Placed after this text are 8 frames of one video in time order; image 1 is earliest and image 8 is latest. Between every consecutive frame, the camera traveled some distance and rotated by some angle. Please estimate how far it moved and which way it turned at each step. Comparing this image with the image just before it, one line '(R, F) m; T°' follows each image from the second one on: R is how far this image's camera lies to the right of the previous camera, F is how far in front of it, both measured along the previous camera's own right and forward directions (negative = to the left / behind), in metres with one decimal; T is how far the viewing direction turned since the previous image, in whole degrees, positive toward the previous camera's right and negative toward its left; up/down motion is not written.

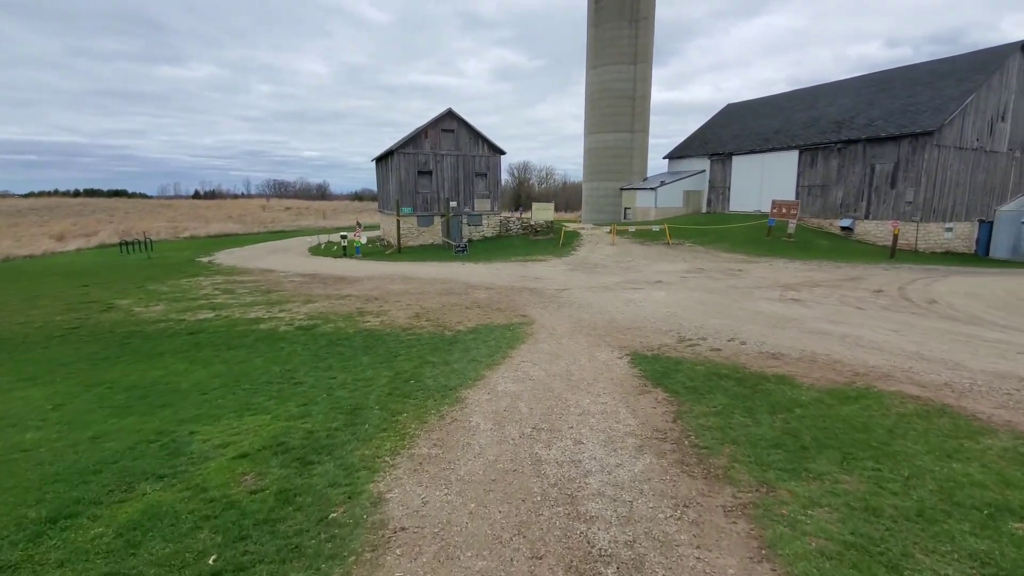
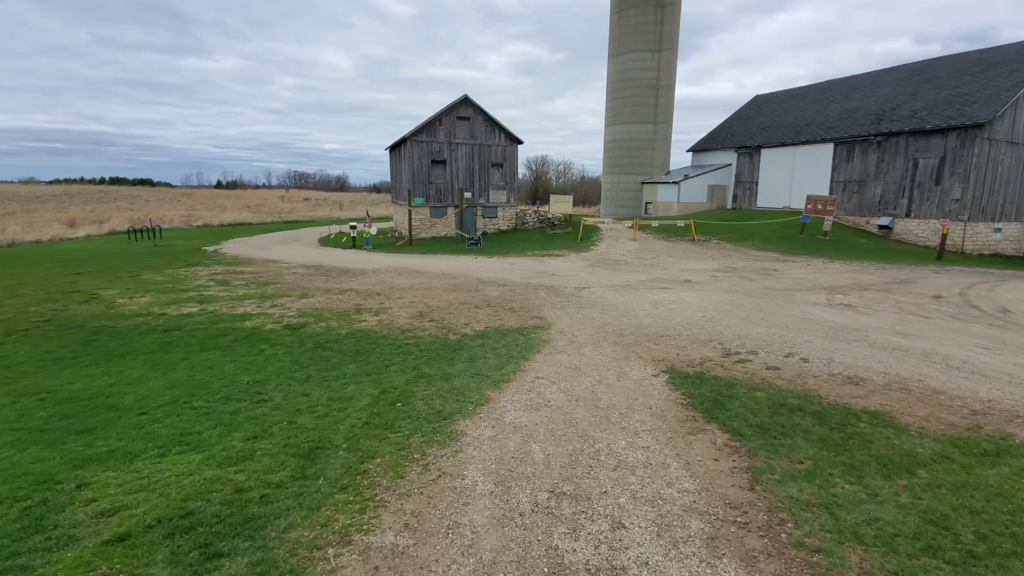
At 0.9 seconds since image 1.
(0.0, +1.4) m; -2°
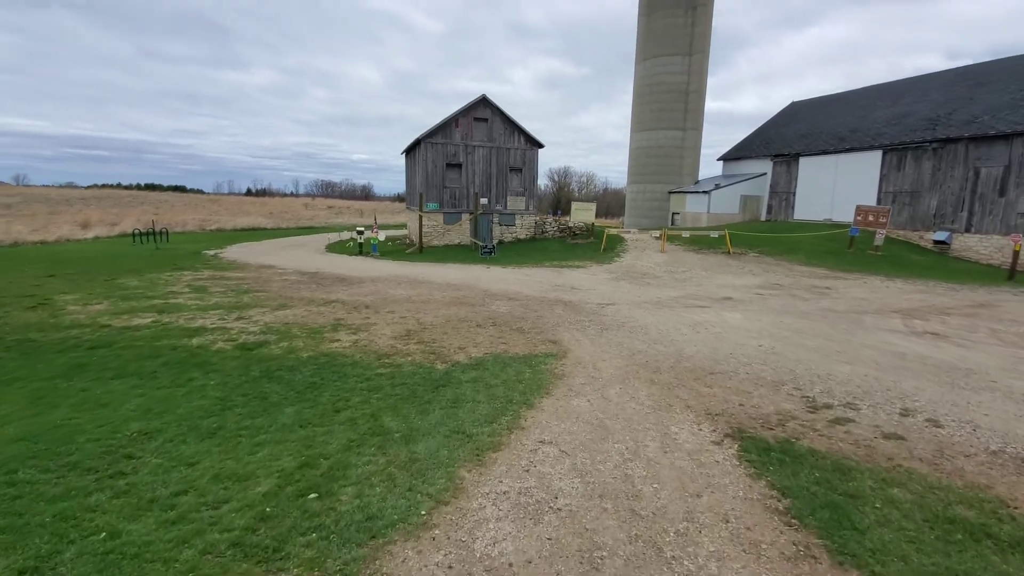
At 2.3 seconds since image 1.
(+0.2, +2.1) m; -2°
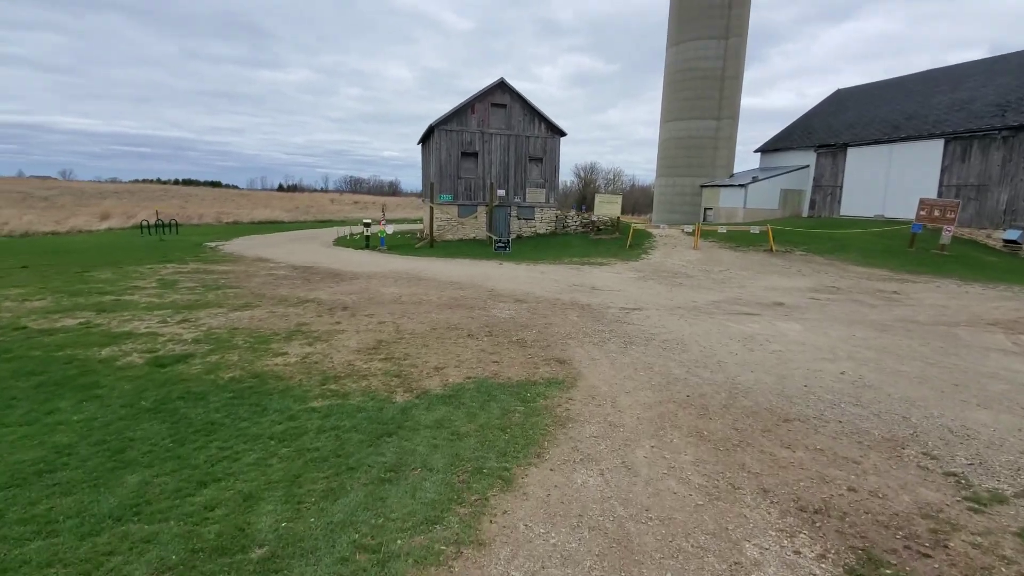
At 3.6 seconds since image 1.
(+0.4, +2.1) m; -3°
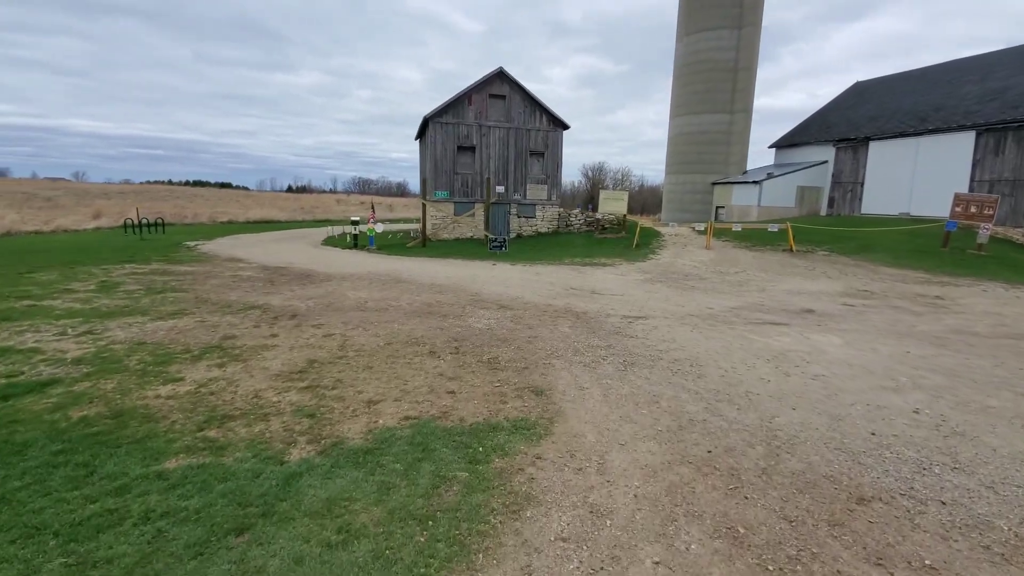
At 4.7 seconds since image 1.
(+0.5, +1.6) m; -1°
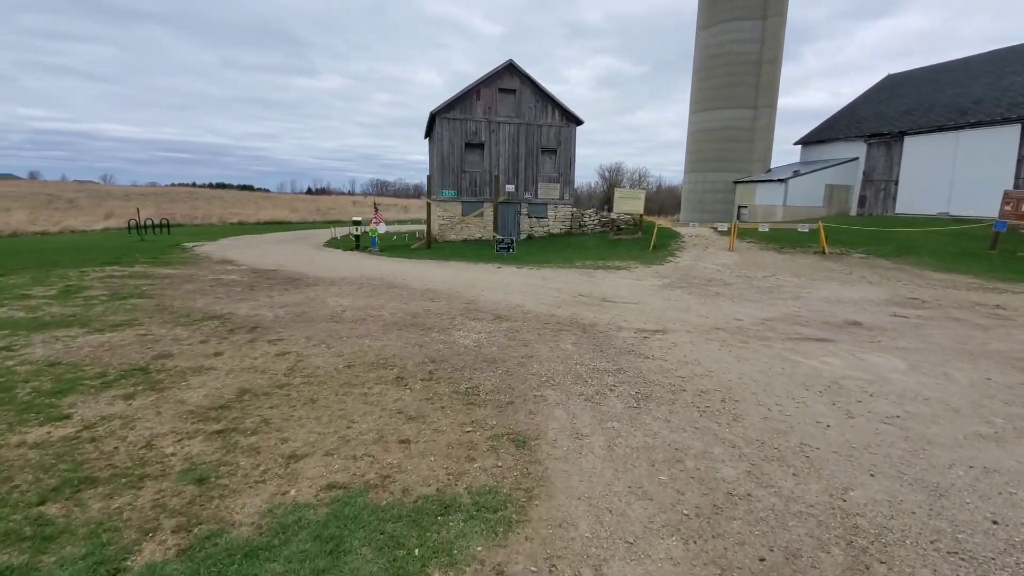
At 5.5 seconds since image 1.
(+0.3, +1.2) m; -2°
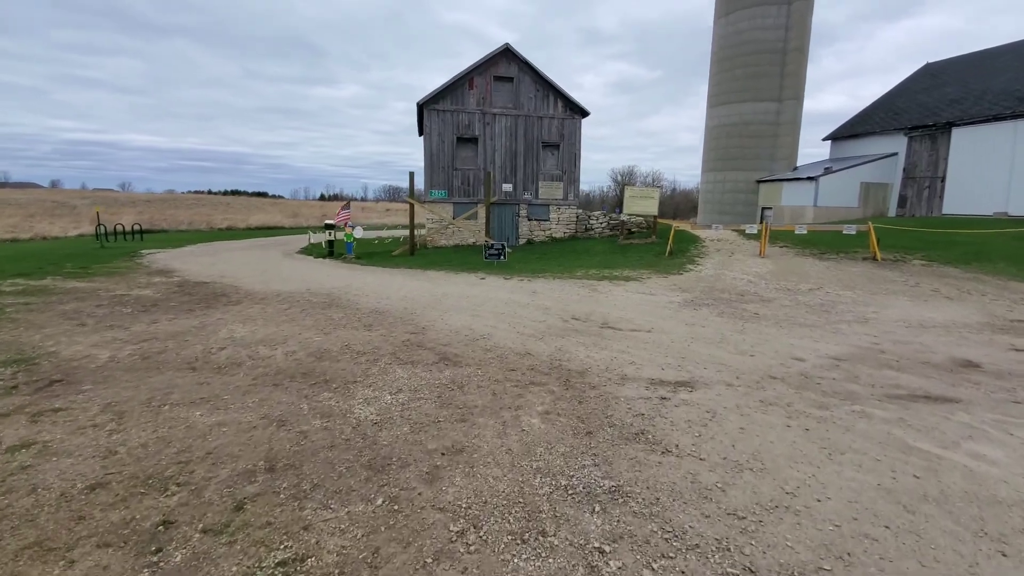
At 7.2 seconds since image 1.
(+0.7, +2.7) m; -1°
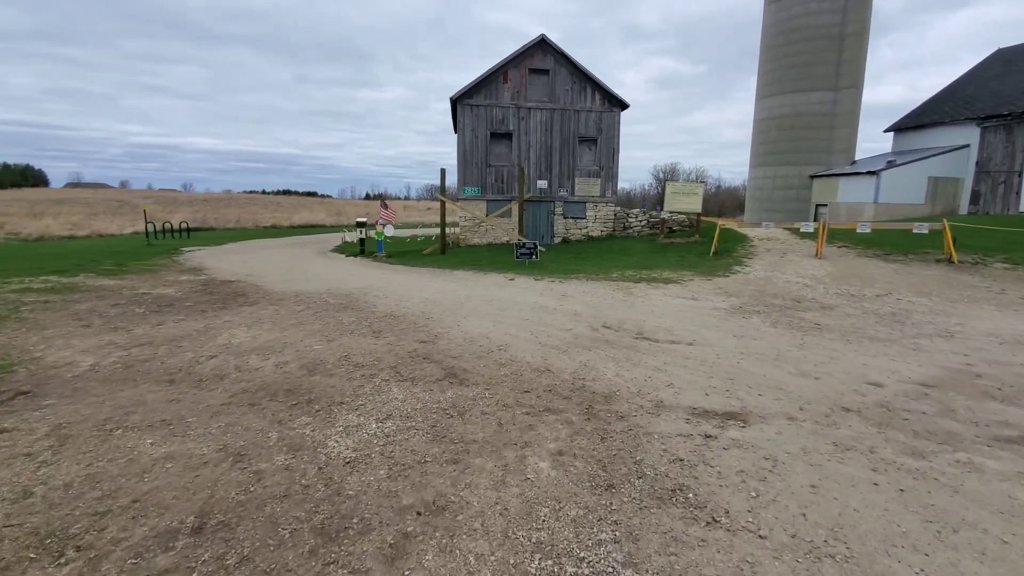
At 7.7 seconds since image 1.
(+0.2, +0.8) m; -4°
